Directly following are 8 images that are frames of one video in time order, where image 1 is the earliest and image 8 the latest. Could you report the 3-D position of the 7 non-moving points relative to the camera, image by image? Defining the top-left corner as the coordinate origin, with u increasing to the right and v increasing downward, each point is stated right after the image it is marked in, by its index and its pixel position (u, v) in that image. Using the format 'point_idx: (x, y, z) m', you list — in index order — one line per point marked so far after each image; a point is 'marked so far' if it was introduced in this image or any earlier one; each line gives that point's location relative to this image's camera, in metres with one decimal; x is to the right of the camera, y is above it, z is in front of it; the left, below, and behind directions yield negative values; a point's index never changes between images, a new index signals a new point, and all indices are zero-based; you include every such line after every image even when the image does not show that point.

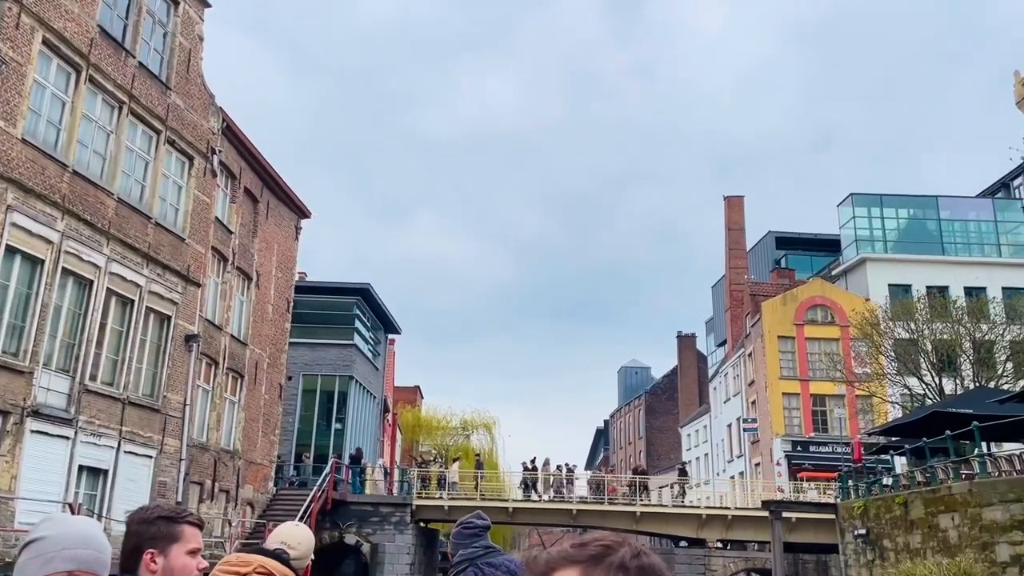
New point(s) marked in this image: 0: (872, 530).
0: (+8.2, -5.5, +18.7) m
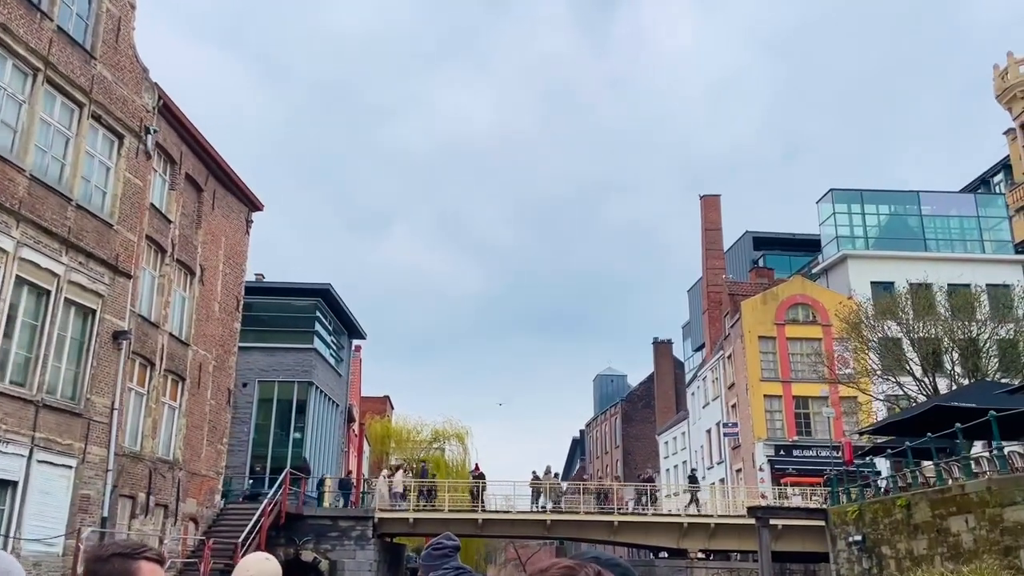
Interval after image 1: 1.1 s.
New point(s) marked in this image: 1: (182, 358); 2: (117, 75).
0: (+7.5, -5.2, +17.3) m
1: (-7.6, -1.6, +19.2) m
2: (-8.0, +4.3, +16.7) m
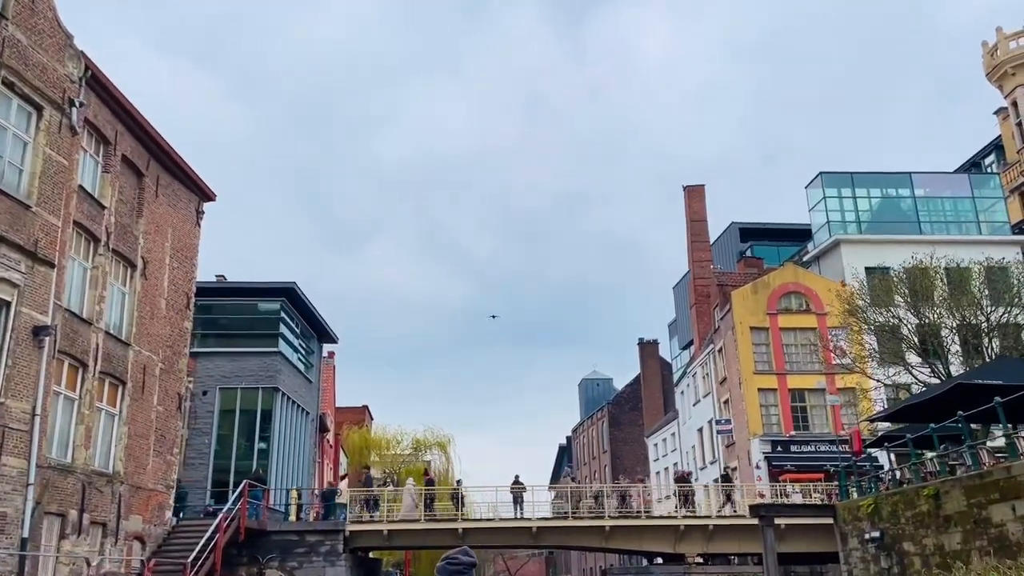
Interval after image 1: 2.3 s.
0: (+7.1, -4.6, +15.7) m
1: (-8.1, -1.5, +17.3) m
2: (-8.6, +4.5, +14.9) m
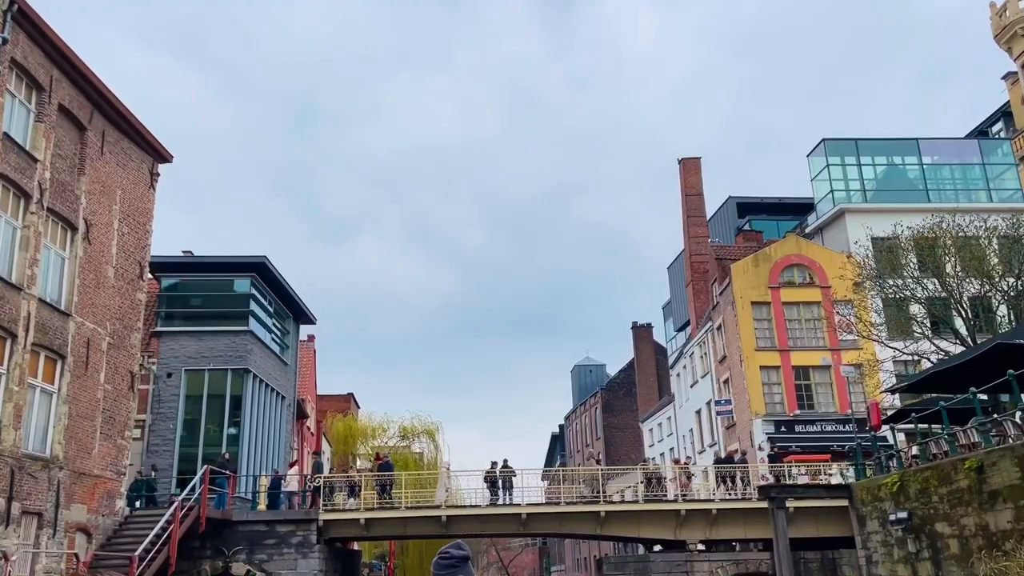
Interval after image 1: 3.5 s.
0: (+6.9, -3.8, +14.0) m
1: (-8.4, -0.8, +15.5) m
2: (-8.9, +5.1, +13.0) m
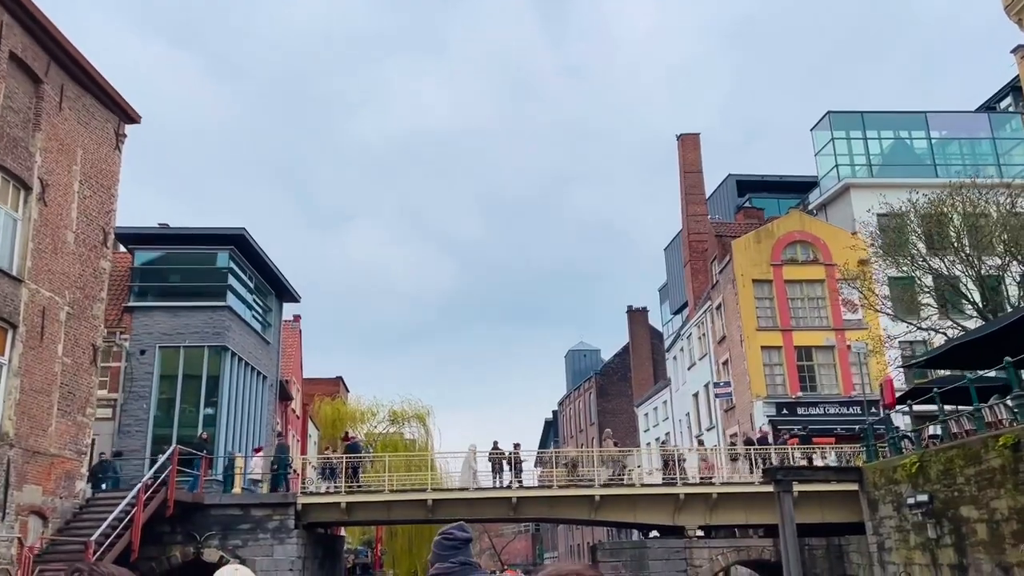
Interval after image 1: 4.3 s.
0: (+6.7, -3.3, +13.0) m
1: (-8.6, -0.2, +14.2) m
2: (-9.1, +5.7, +11.7) m
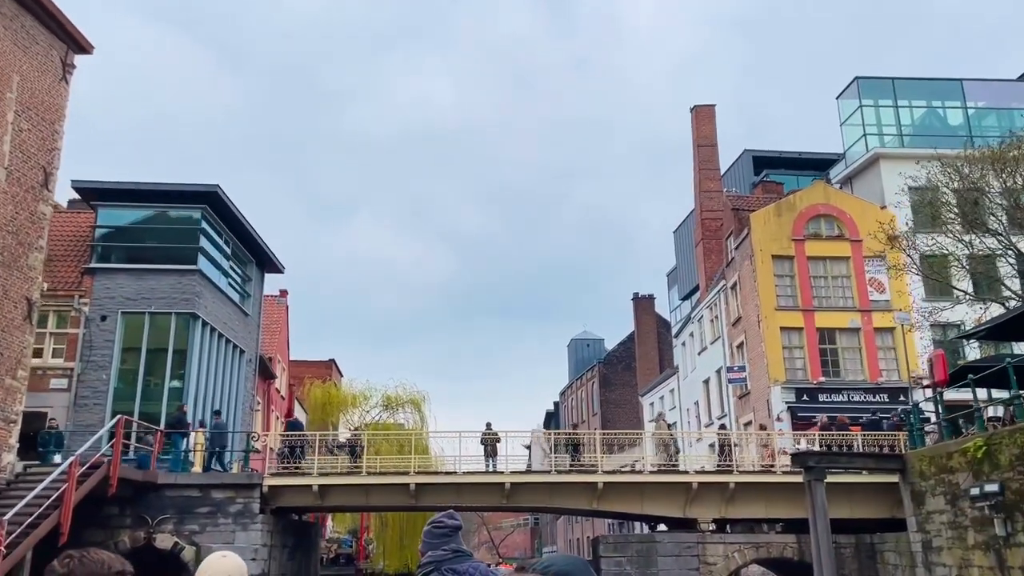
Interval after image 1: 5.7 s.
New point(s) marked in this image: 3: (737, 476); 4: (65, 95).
0: (+6.5, -2.6, +10.8) m
1: (-8.7, +0.8, +12.2) m
2: (-9.1, +6.6, +9.6) m
3: (+4.9, -4.1, +18.2) m
4: (-8.7, +3.7, +16.2) m
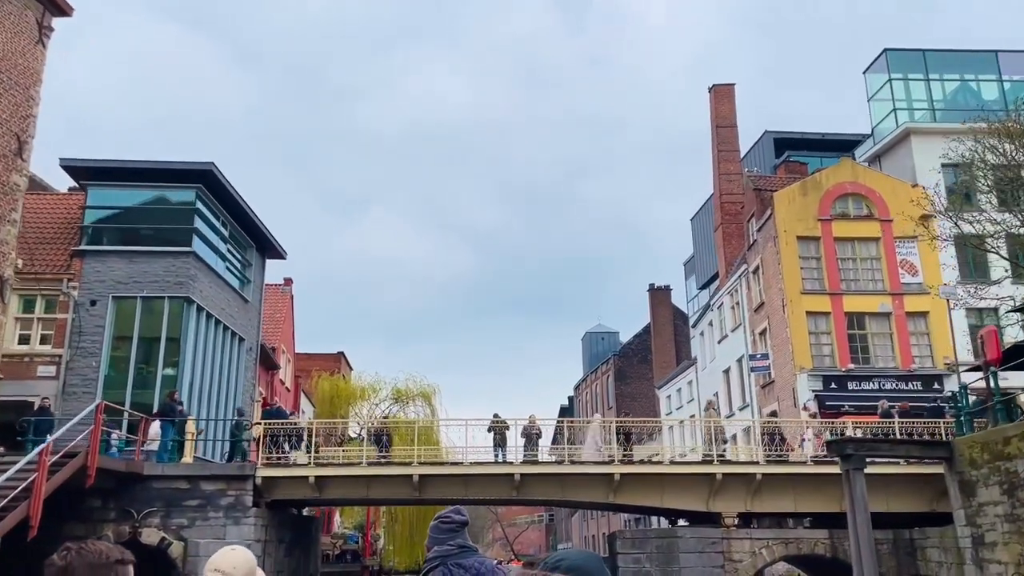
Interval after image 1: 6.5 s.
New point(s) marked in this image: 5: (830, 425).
0: (+6.6, -2.1, +9.5) m
1: (-8.6, +1.2, +11.1) m
2: (-9.0, +7.0, +8.6) m
3: (+5.1, -3.7, +17.0) m
4: (-8.6, +4.2, +15.2) m
5: (+6.8, -2.9, +17.8) m
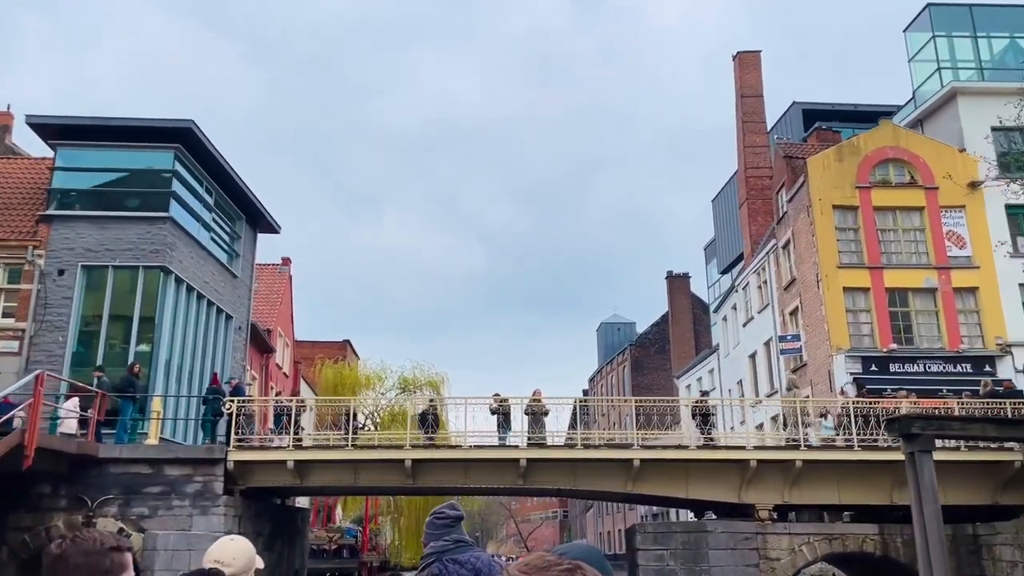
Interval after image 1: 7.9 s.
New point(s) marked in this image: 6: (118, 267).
0: (+6.5, -1.5, +7.5) m
1: (-8.6, +1.8, +9.3) m
2: (-9.1, +7.7, +6.8) m
3: (+5.2, -3.0, +15.0) m
4: (-8.5, +4.8, +13.4) m
5: (+6.9, -2.3, +15.7) m
6: (-8.8, +0.5, +18.6) m
